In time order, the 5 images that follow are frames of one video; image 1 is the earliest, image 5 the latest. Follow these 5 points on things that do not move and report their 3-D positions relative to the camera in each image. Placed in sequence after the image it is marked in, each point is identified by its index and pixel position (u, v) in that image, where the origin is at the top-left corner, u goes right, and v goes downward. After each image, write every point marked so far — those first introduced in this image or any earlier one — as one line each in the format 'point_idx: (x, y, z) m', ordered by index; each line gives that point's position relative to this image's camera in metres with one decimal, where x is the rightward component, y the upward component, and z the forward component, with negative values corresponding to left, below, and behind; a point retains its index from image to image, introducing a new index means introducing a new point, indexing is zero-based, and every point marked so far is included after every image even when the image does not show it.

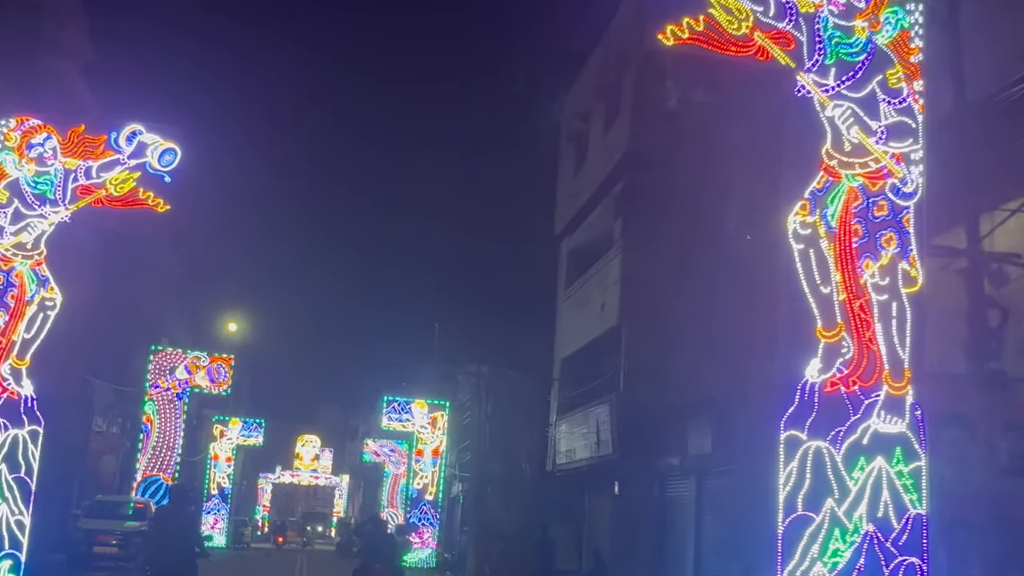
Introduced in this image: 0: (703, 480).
0: (+3.1, -3.1, +19.3) m
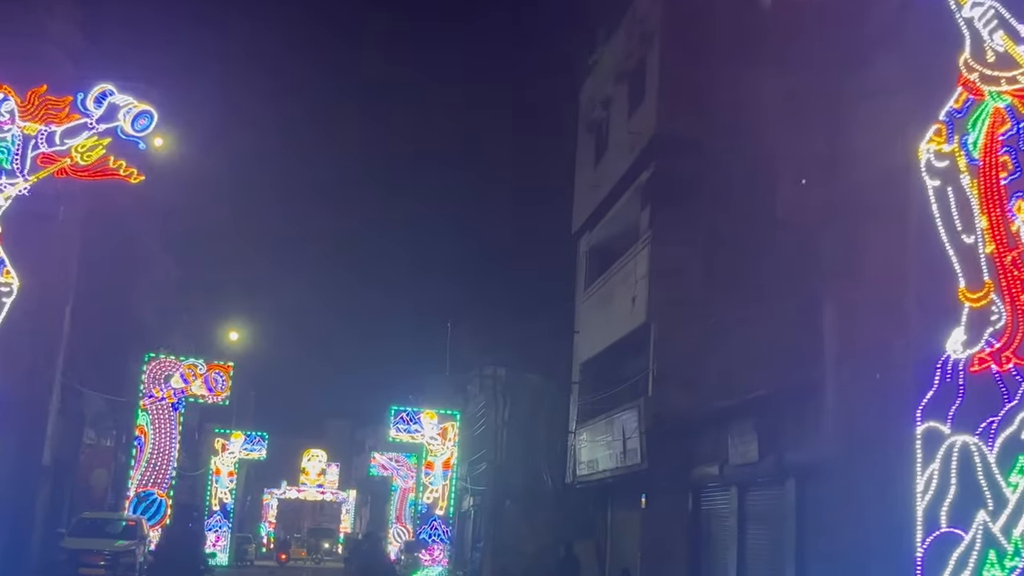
0: (+3.4, -3.0, +17.4) m
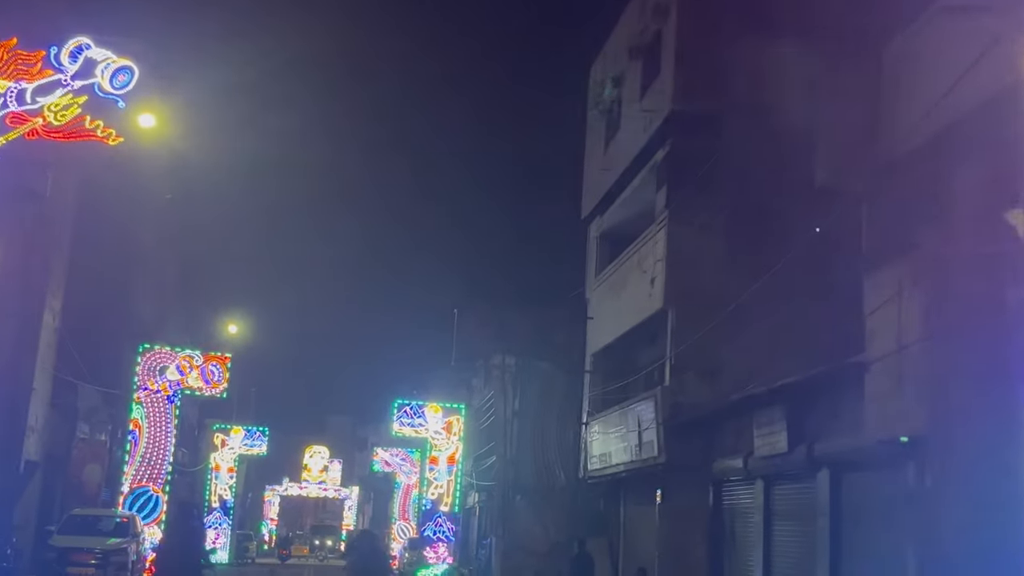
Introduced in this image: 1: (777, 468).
0: (+3.5, -2.7, +16.4) m
1: (+3.5, -2.3, +15.7) m
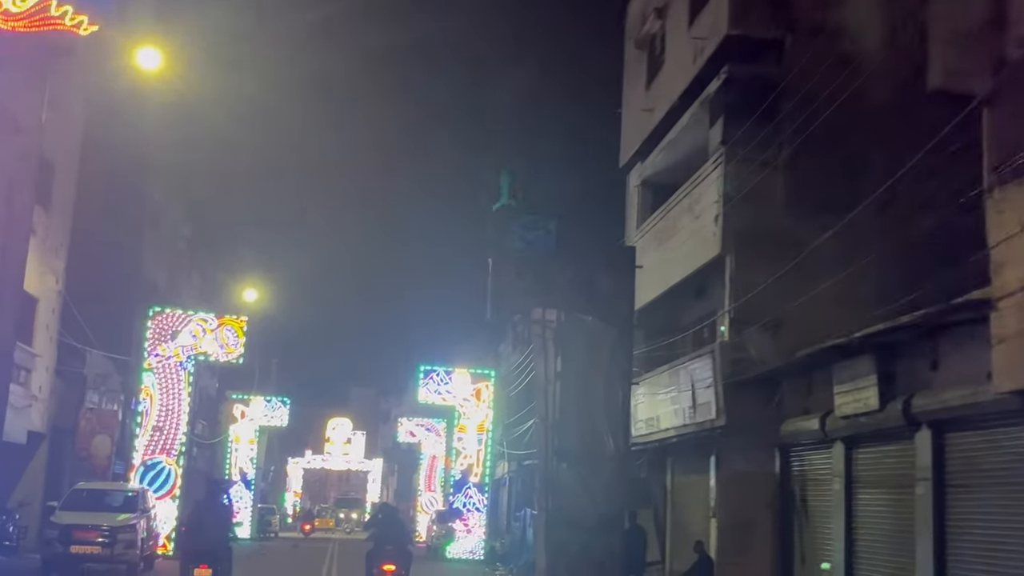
0: (+4.1, -1.9, +14.4) m
1: (+4.0, -1.6, +13.8) m
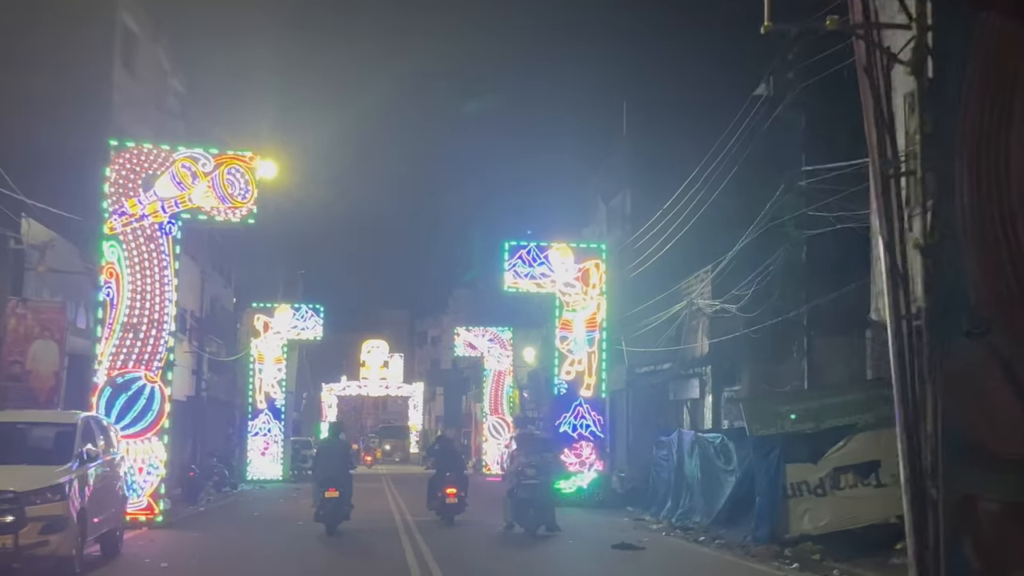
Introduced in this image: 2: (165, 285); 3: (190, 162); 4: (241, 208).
0: (+6.2, +0.3, +4.8) m
1: (+6.1, +0.6, +4.1) m
2: (-4.9, +0.1, +17.1) m
3: (-4.8, +1.9, +18.1) m
4: (-4.3, +1.2, +19.2) m
